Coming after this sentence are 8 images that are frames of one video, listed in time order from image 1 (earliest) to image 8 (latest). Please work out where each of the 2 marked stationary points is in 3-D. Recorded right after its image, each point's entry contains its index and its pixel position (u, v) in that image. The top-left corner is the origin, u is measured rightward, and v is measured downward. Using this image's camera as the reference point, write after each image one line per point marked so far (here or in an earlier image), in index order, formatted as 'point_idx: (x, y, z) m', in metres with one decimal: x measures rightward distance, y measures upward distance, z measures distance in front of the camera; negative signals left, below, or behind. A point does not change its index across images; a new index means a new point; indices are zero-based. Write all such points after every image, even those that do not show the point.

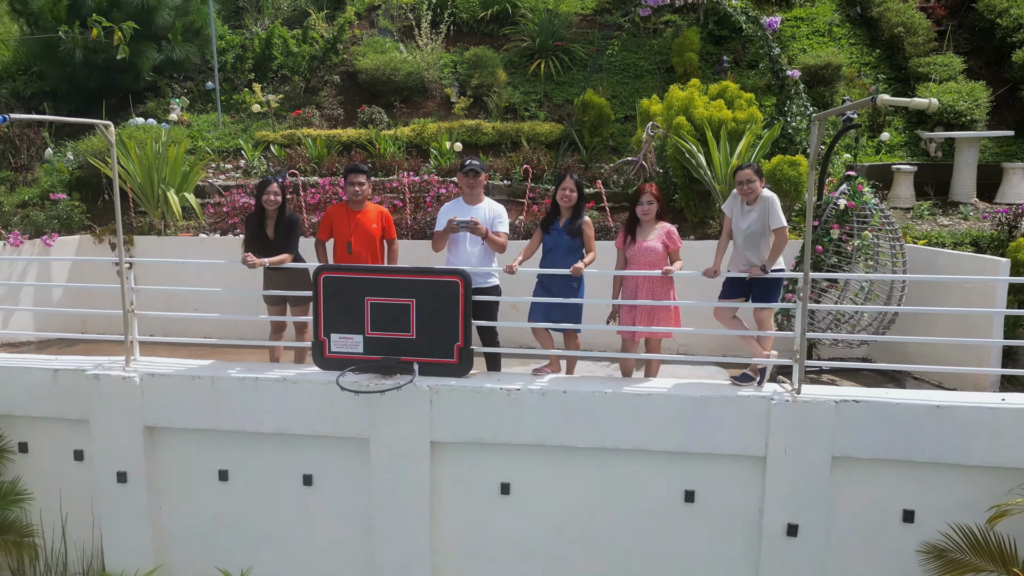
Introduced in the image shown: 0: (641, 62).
0: (+1.6, +2.8, +10.2) m
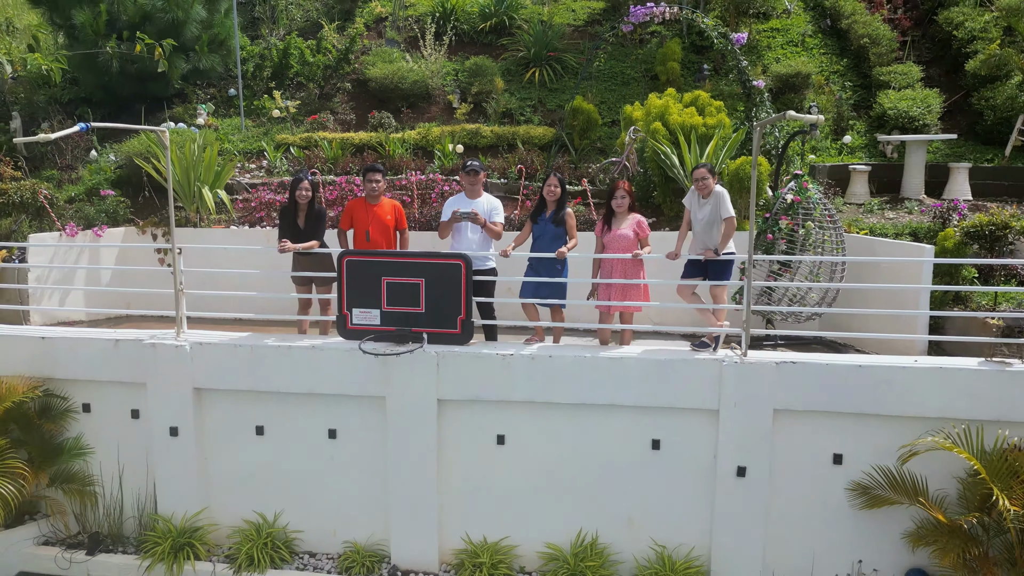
0: (+1.6, +3.0, +11.0) m
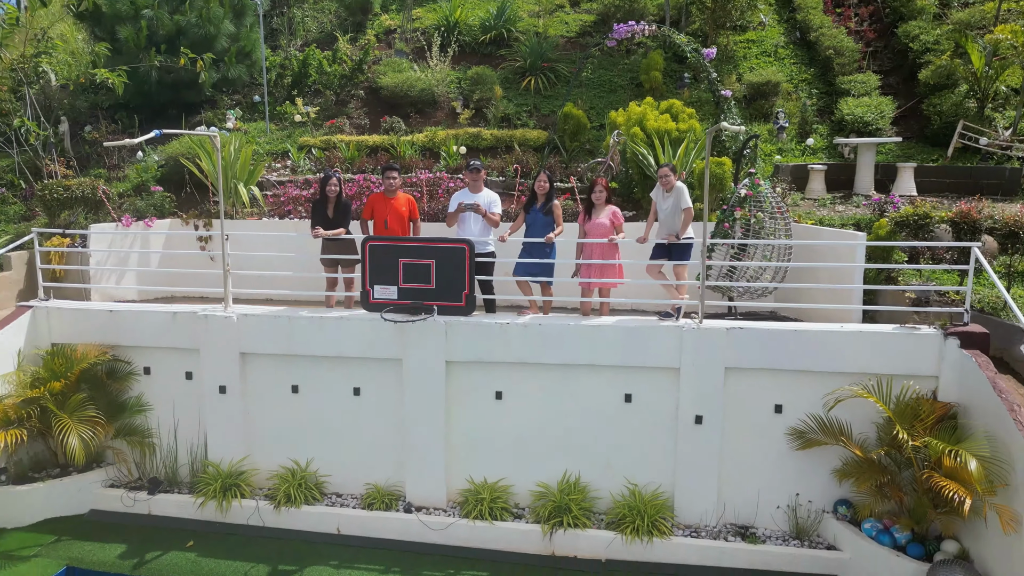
0: (+1.5, +3.1, +12.0) m
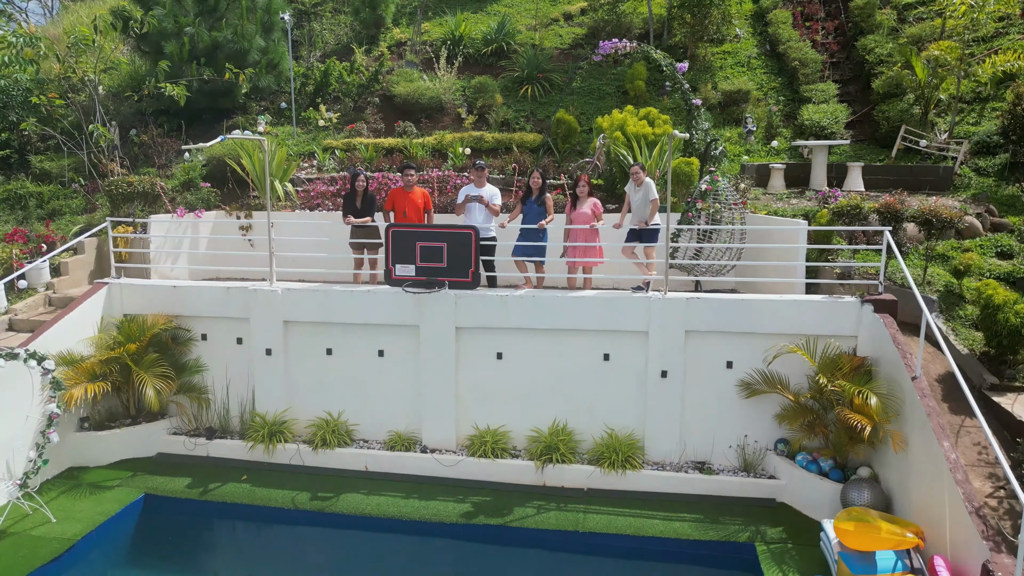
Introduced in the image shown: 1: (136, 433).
0: (+1.5, +3.3, +13.3) m
1: (-3.7, -1.4, +8.0) m
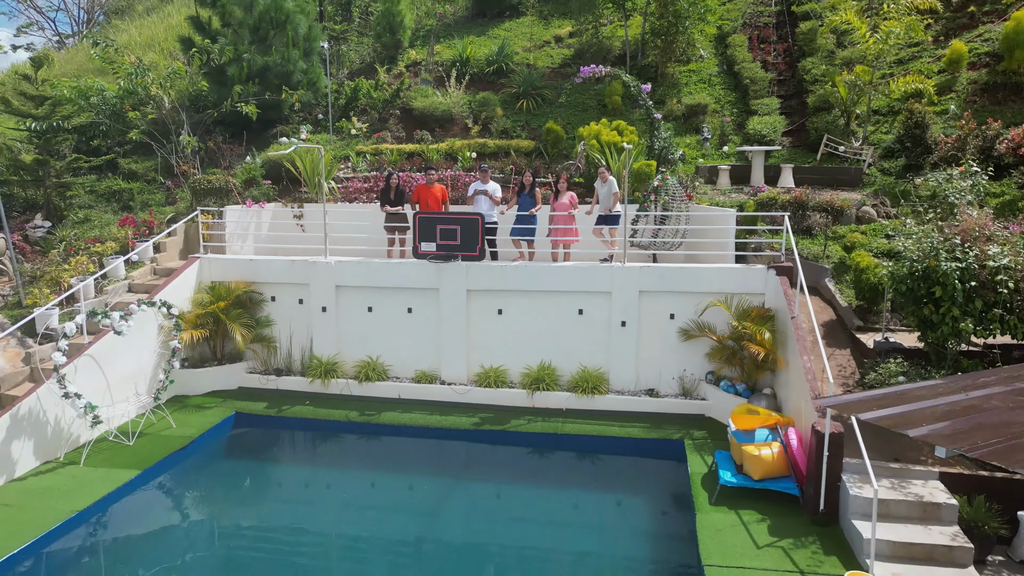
0: (+1.5, +3.7, +15.8) m
1: (-3.8, -1.1, +10.4) m
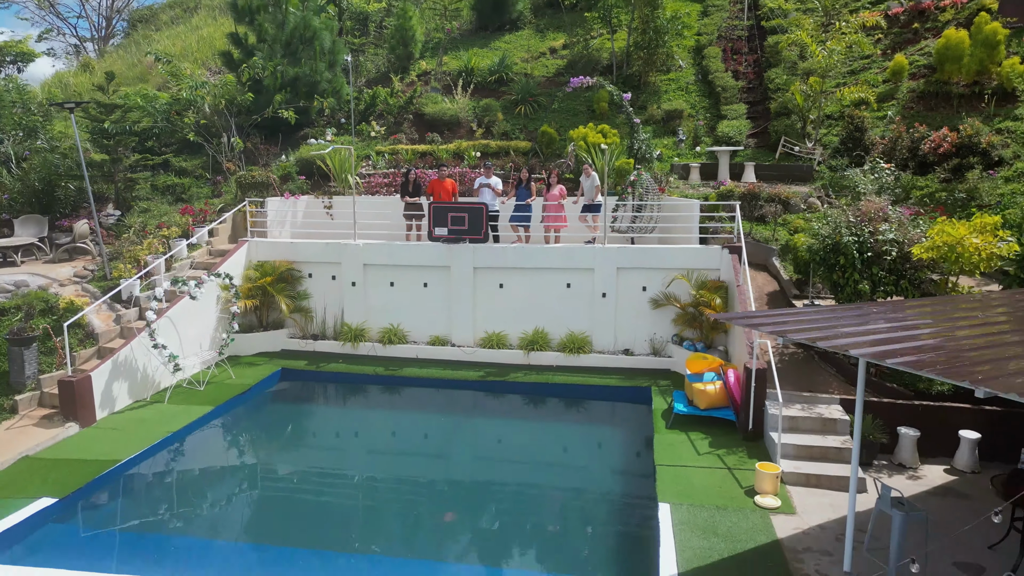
0: (+1.5, +4.0, +17.8) m
1: (-3.8, -0.7, +12.4) m
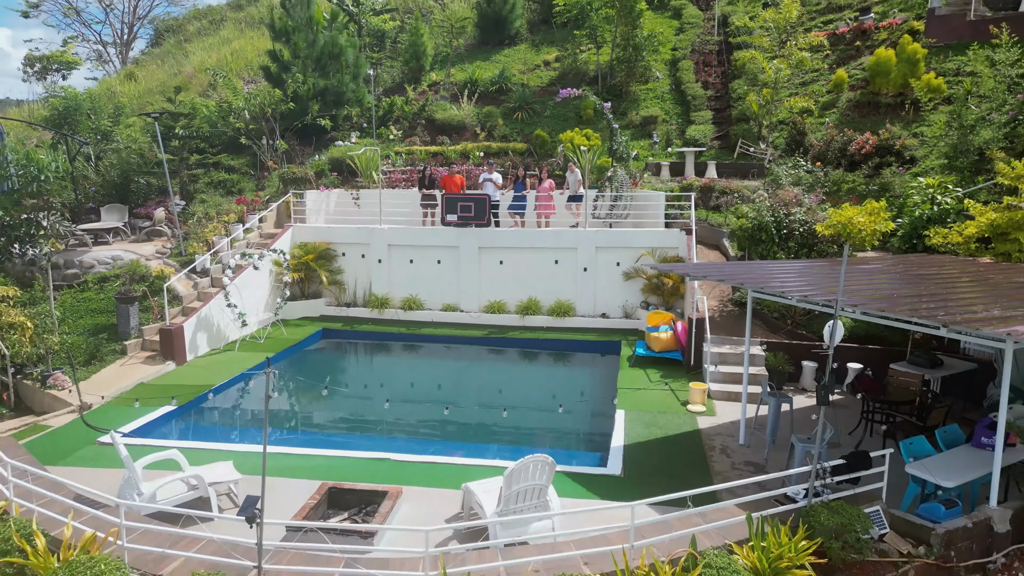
0: (+1.4, +4.5, +20.5) m
1: (-3.8, -0.3, +15.1) m
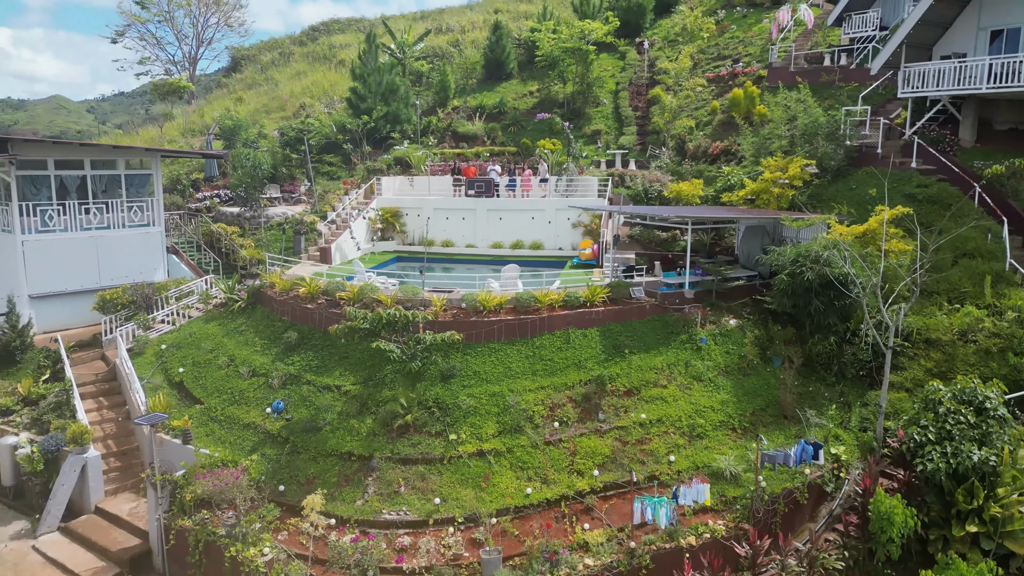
0: (+1.3, +6.3, +31.0) m
1: (-4.0, +1.5, +25.6) m
